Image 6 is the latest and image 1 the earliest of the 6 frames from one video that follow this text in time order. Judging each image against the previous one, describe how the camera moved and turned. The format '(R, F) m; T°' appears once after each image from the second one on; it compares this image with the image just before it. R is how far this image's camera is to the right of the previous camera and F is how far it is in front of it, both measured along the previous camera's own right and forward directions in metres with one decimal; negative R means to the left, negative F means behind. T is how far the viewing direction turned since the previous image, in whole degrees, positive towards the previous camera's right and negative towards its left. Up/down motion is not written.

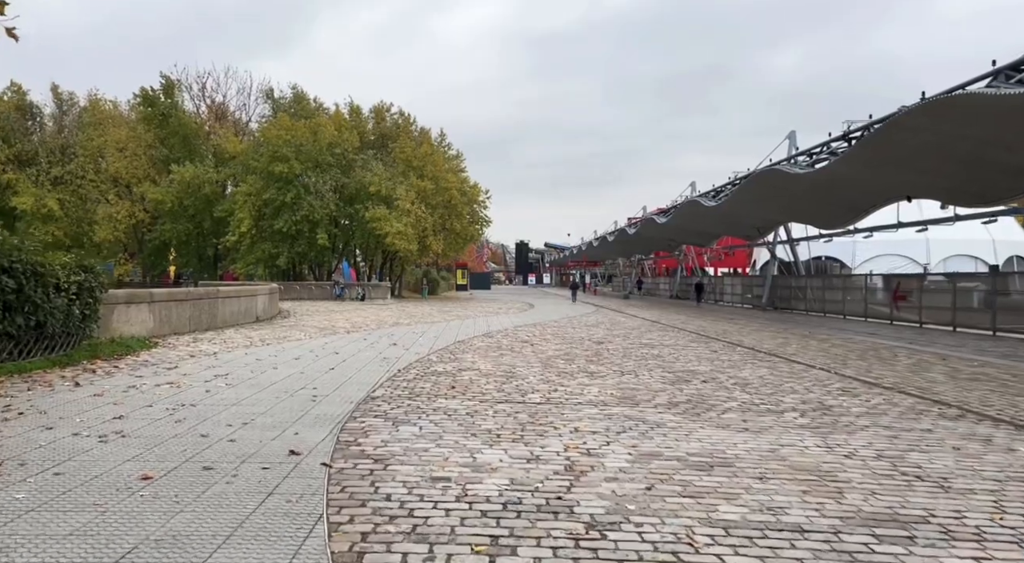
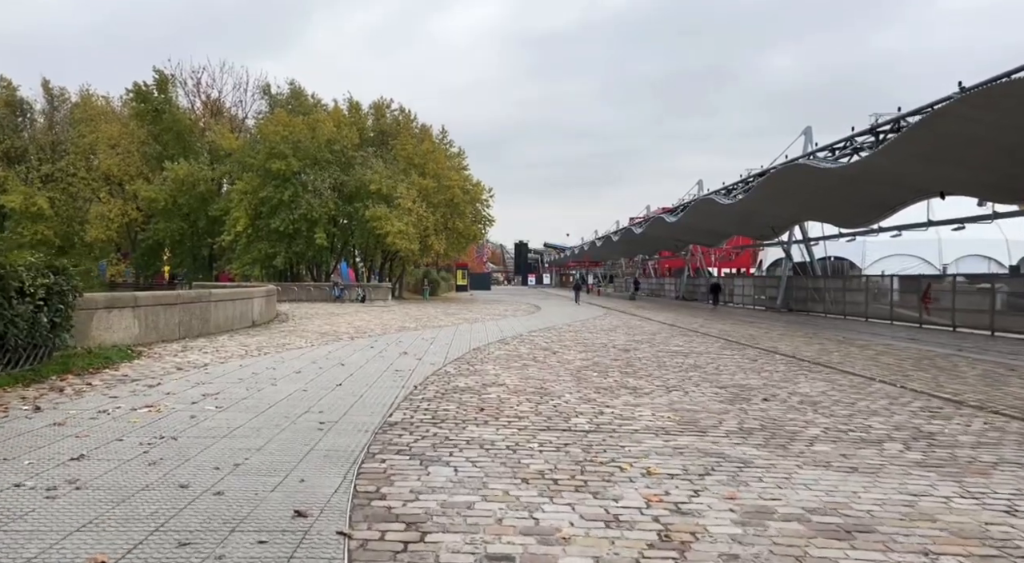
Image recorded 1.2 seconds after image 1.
(-0.5, +1.3) m; 0°
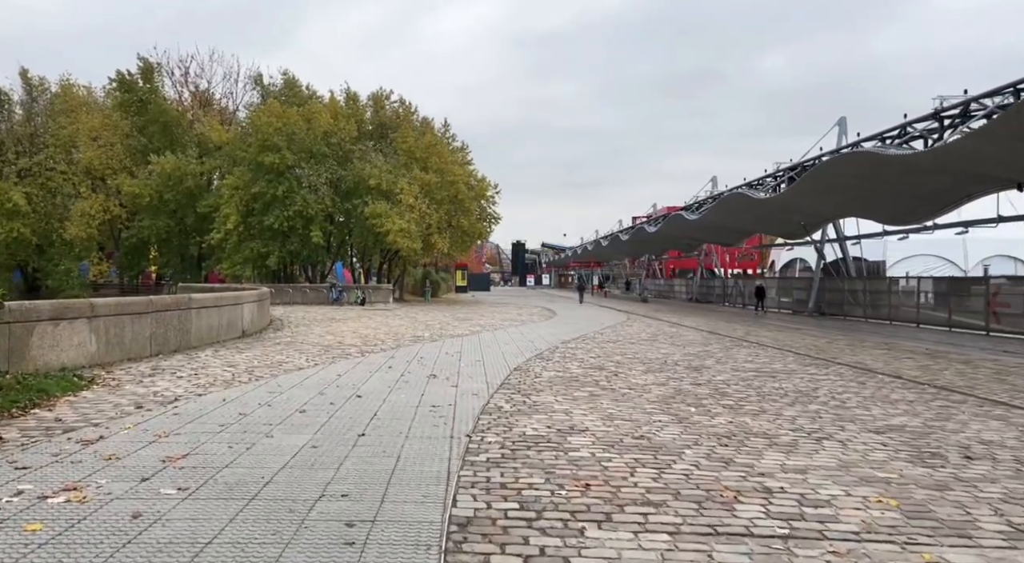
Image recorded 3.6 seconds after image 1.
(-0.9, +2.7) m; +1°
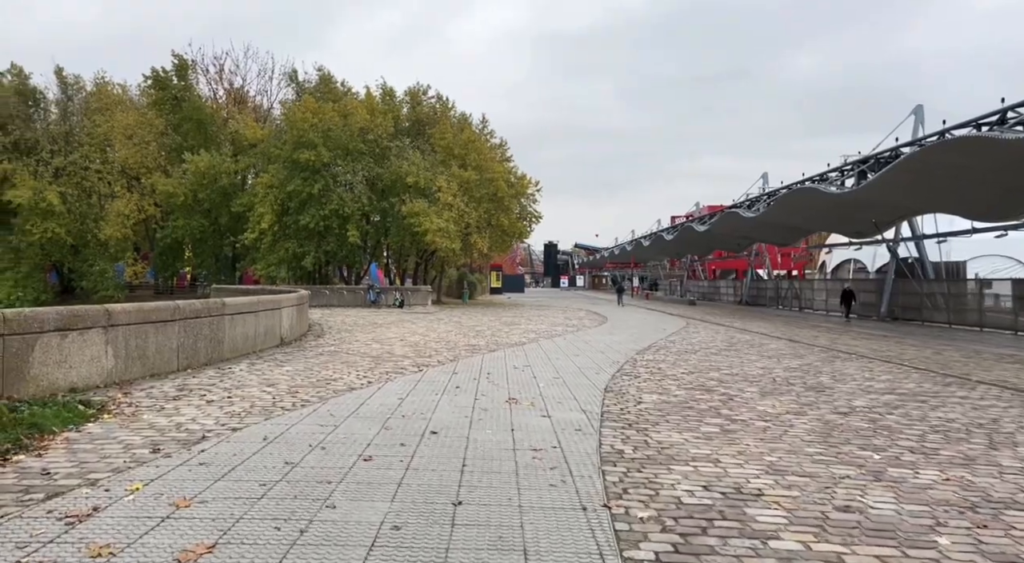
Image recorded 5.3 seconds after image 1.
(-0.8, +1.9) m; -2°
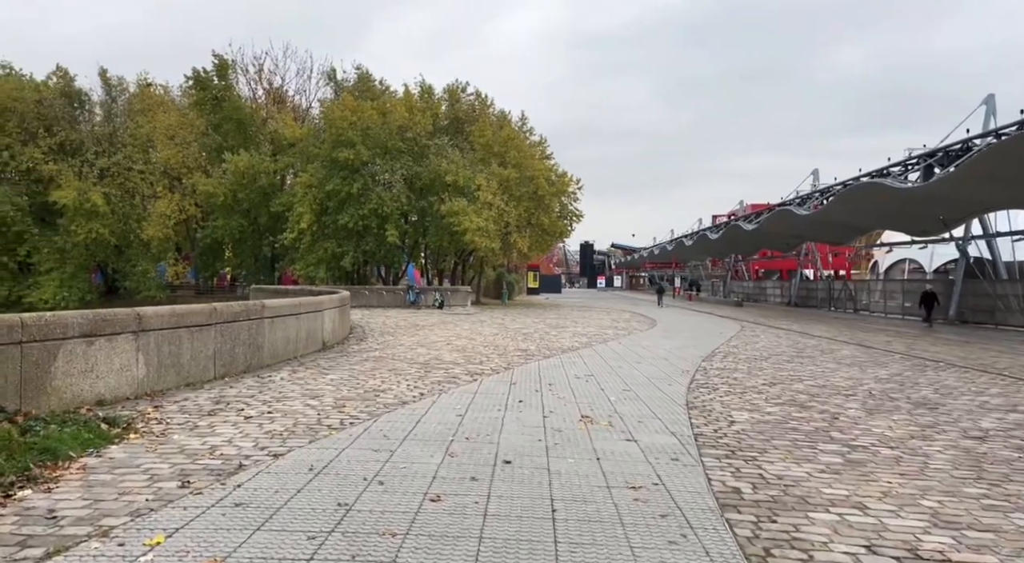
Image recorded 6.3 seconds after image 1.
(-0.4, +1.0) m; -3°
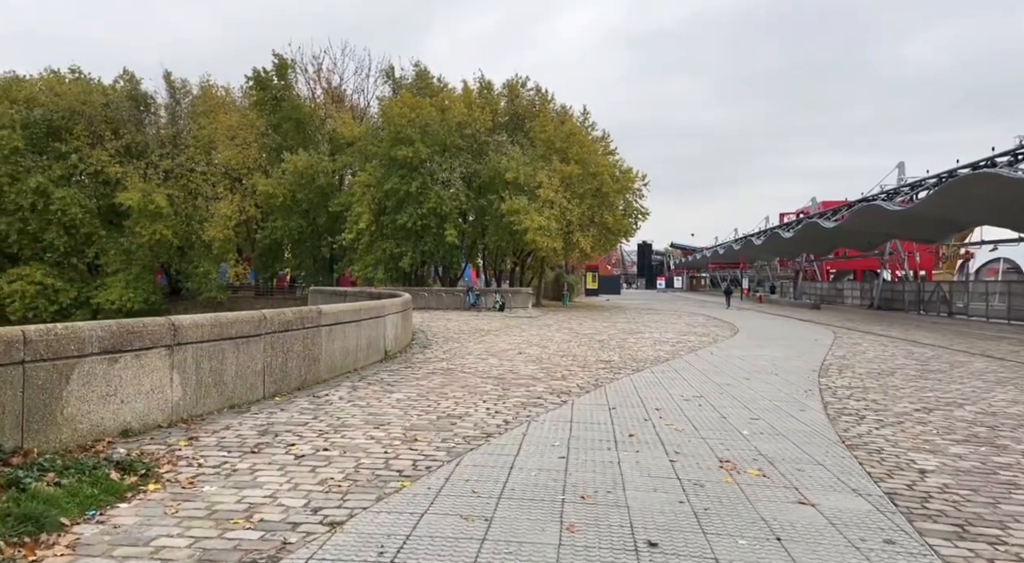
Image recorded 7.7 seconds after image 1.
(-0.5, +1.6) m; -4°
